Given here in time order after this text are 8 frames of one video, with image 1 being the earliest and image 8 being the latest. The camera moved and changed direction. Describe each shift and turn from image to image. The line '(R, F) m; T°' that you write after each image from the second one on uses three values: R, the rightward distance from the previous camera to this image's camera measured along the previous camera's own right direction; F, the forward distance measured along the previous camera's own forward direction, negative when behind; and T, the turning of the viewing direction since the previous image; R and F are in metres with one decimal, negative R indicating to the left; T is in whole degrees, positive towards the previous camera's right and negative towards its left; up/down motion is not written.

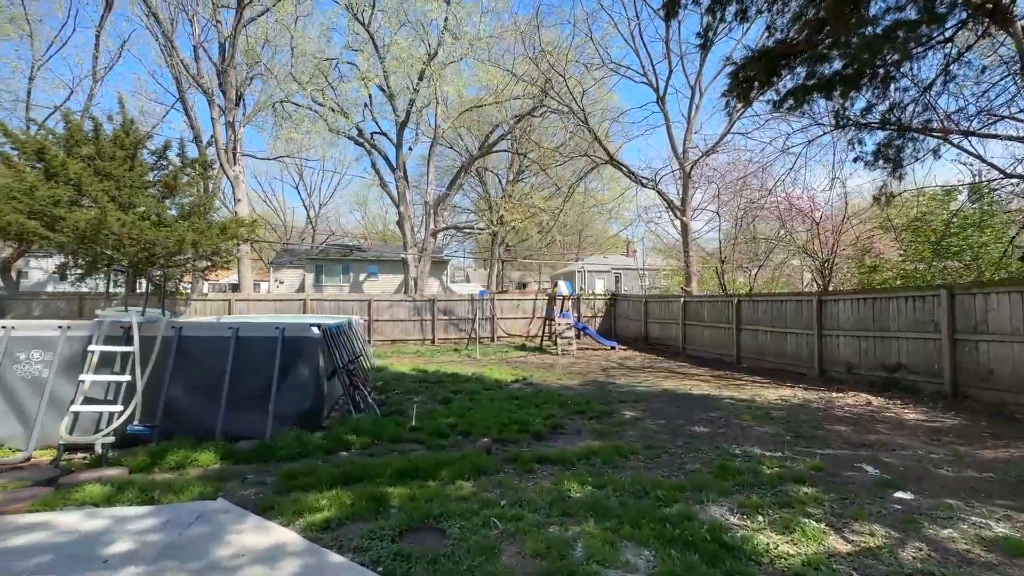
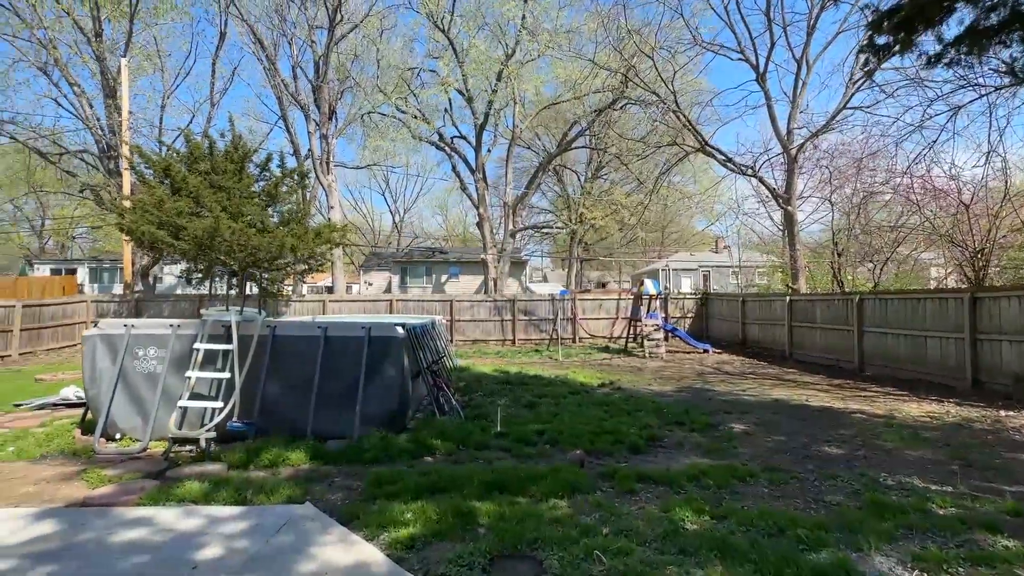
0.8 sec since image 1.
(-0.1, +0.4) m; -9°
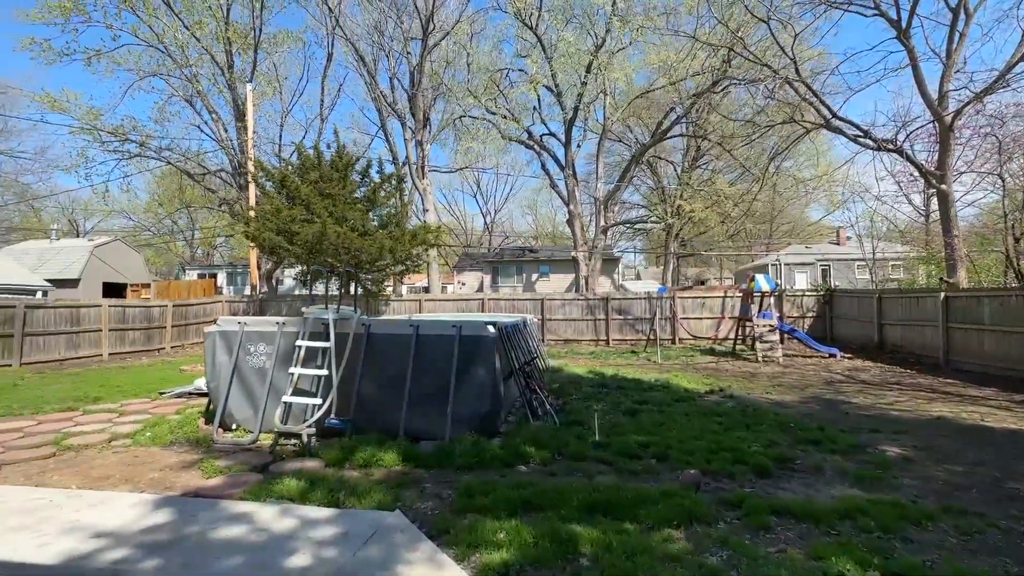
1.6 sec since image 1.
(-0.1, +0.4) m; -11°
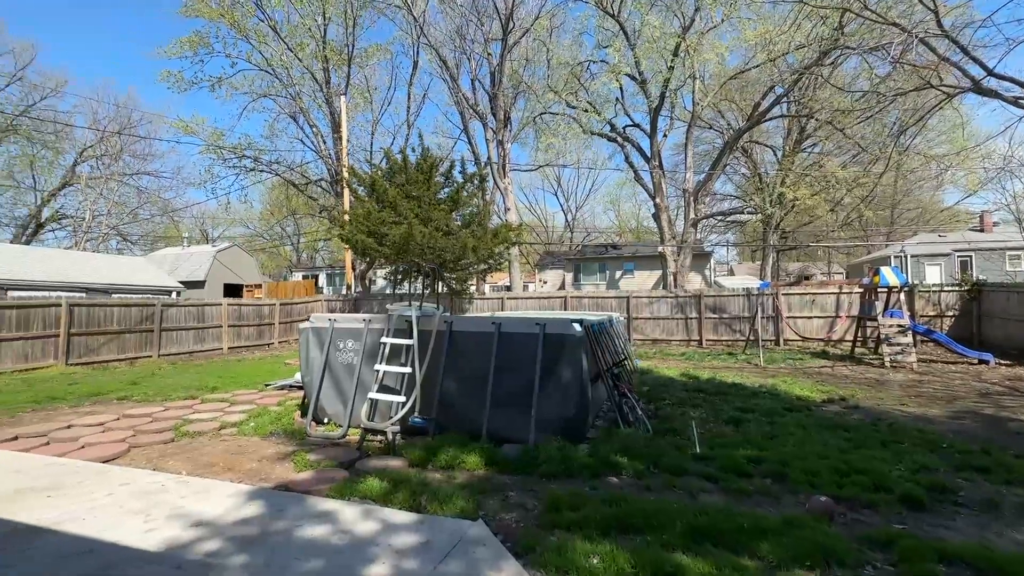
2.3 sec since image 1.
(-0.1, +0.3) m; -10°
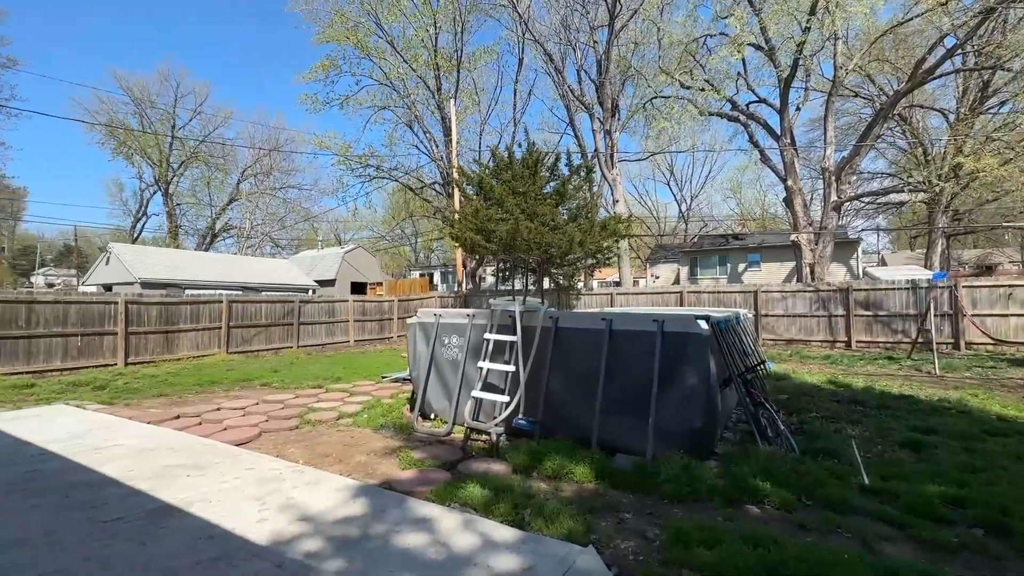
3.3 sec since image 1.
(0.0, +0.4) m; -13°
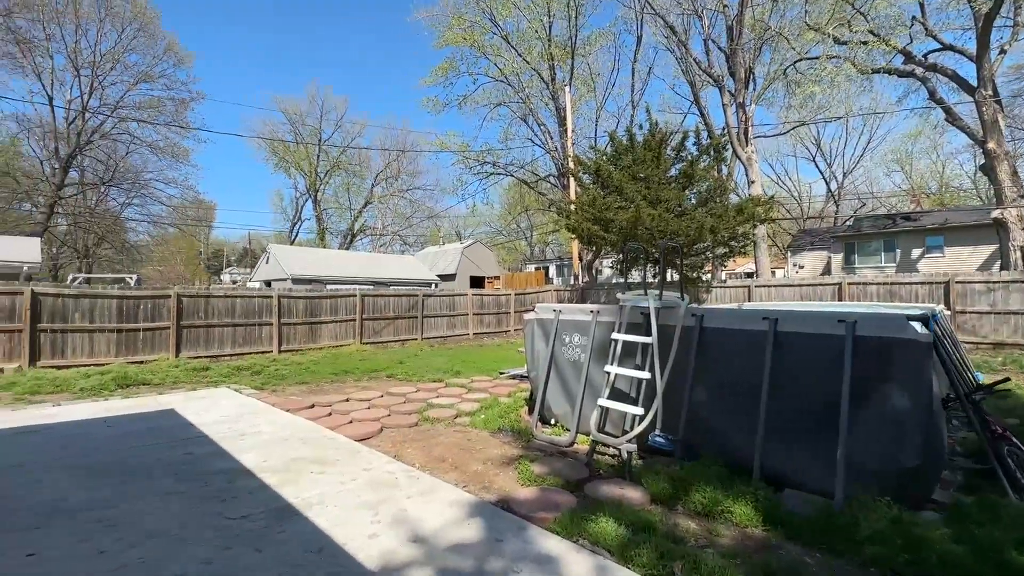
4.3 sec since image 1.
(-0.1, +0.5) m; -14°
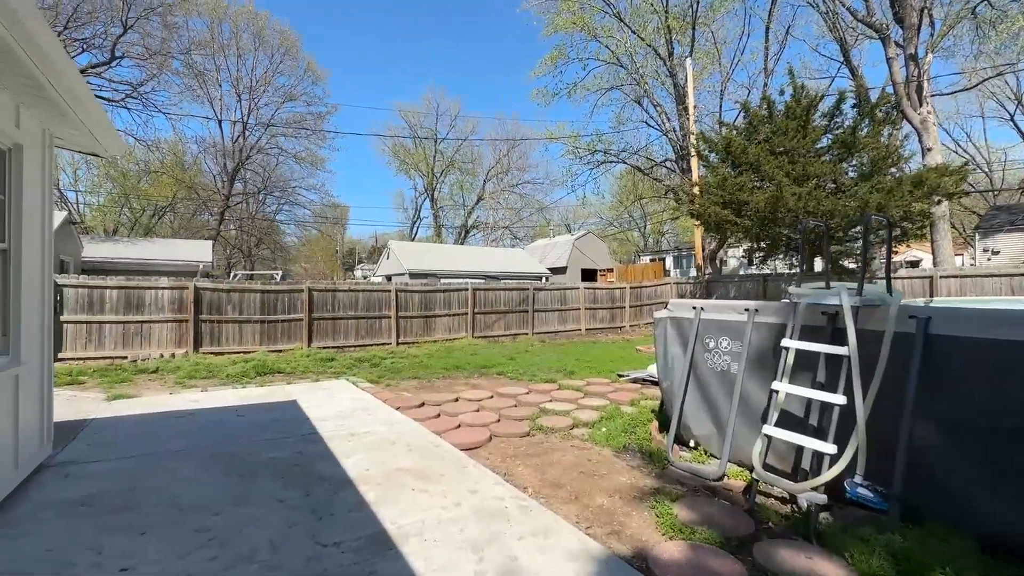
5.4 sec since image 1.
(-0.1, +0.6) m; -13°
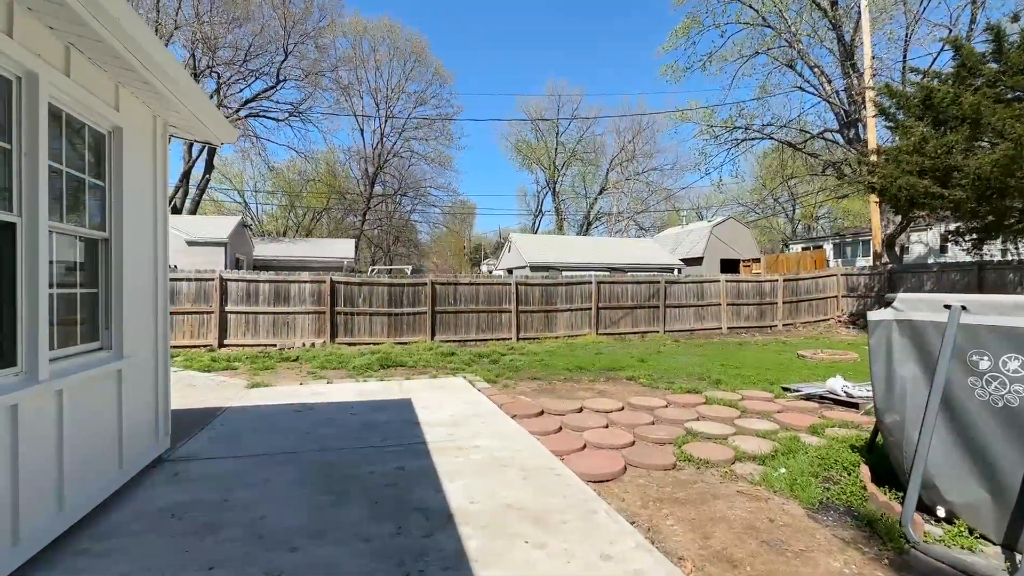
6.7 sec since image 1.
(-0.1, +0.8) m; -15°
